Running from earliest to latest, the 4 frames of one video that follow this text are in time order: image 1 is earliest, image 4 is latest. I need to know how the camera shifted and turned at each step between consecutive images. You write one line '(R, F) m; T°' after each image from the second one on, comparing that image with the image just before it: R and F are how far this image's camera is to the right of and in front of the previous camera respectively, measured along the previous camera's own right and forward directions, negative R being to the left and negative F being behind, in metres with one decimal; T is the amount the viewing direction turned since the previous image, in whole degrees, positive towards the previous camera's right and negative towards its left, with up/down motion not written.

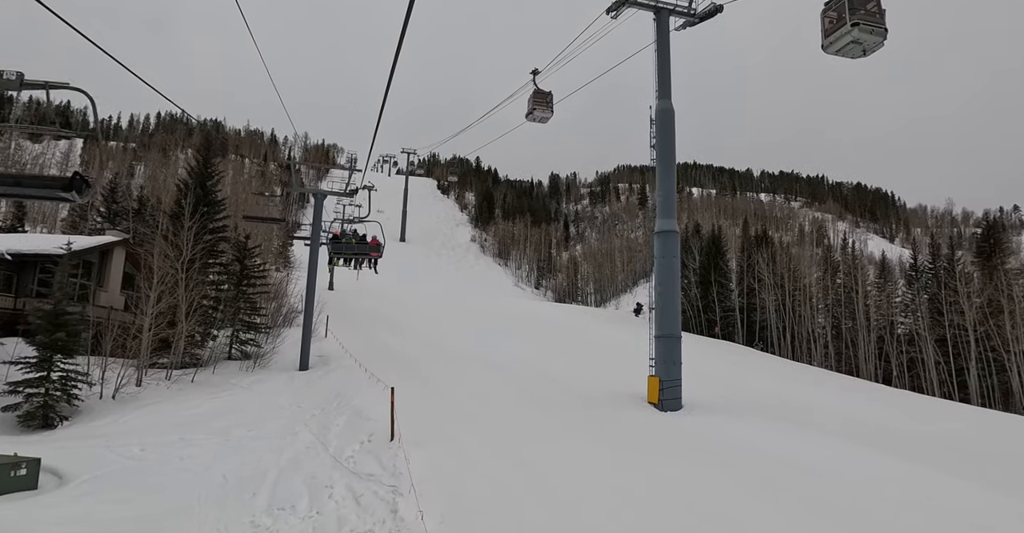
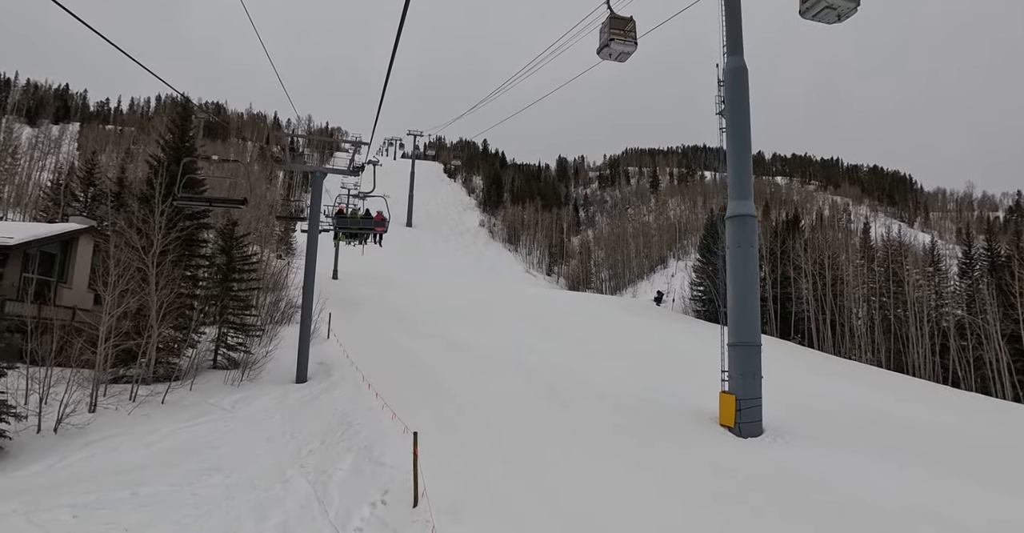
(-0.7, +2.2) m; 0°
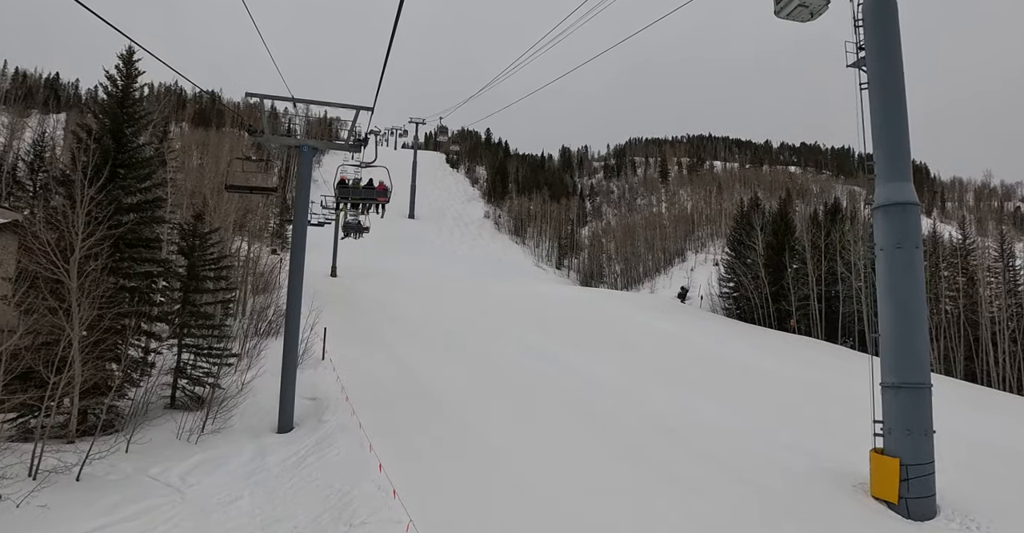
(-0.8, +2.9) m; 0°
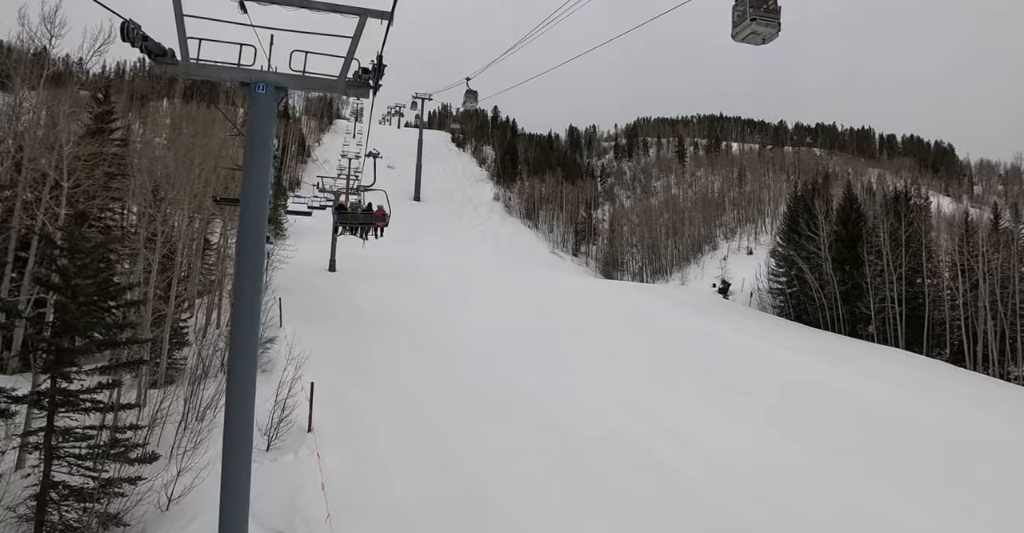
(-1.2, +4.0) m; 0°
